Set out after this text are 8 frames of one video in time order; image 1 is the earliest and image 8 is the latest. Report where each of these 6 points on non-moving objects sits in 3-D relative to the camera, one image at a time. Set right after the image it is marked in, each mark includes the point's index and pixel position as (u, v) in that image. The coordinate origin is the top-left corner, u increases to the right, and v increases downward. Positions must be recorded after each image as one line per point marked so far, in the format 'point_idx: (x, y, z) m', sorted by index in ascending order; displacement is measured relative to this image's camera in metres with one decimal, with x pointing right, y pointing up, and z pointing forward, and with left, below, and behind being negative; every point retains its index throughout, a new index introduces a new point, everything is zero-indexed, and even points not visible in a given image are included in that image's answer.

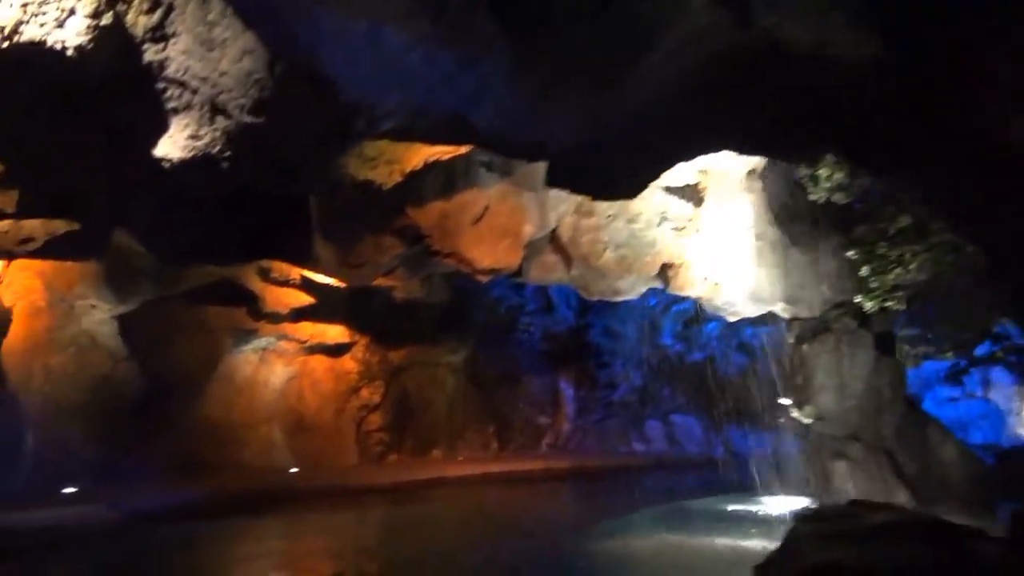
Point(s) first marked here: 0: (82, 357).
0: (-6.0, -0.9, +12.2) m
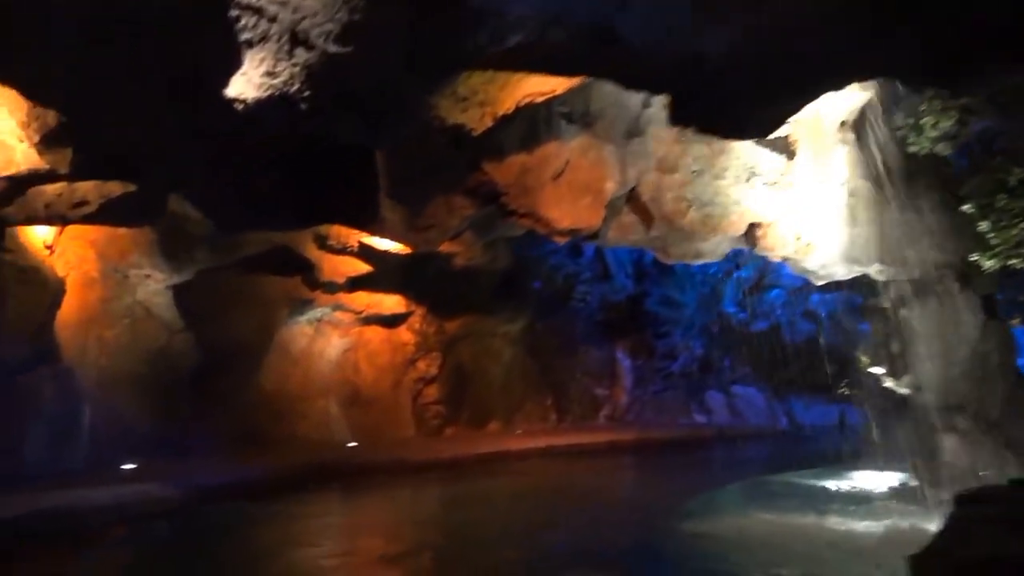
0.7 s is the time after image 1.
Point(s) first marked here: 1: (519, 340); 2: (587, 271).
0: (-5.0, -0.5, +11.8) m
1: (+0.1, -1.0, +17.5) m
2: (+1.5, +0.4, +18.8) m
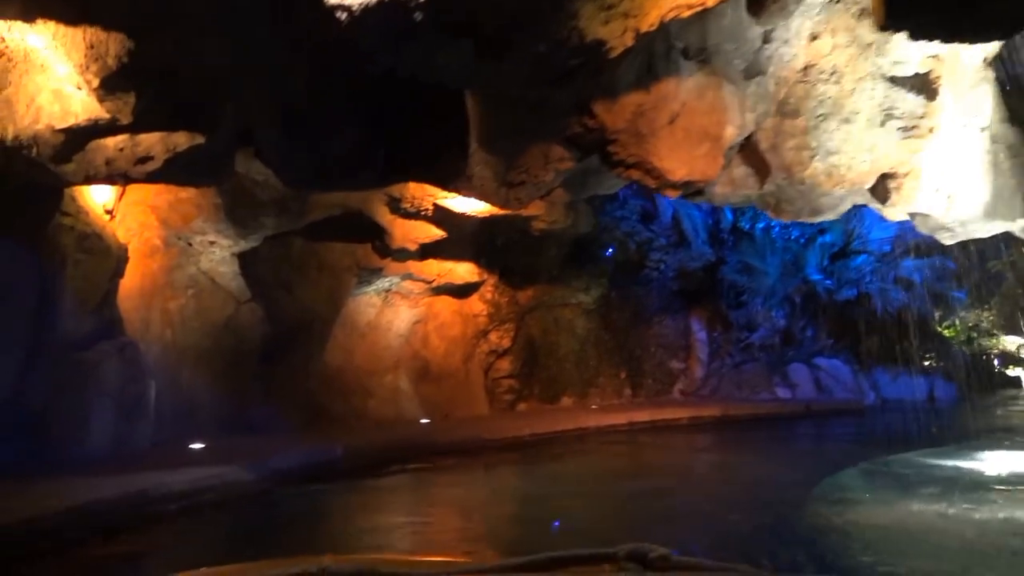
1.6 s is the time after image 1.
0: (-3.9, -0.1, +11.1) m
1: (+1.5, -0.4, +16.6) m
2: (+3.0, +1.0, +17.8) m
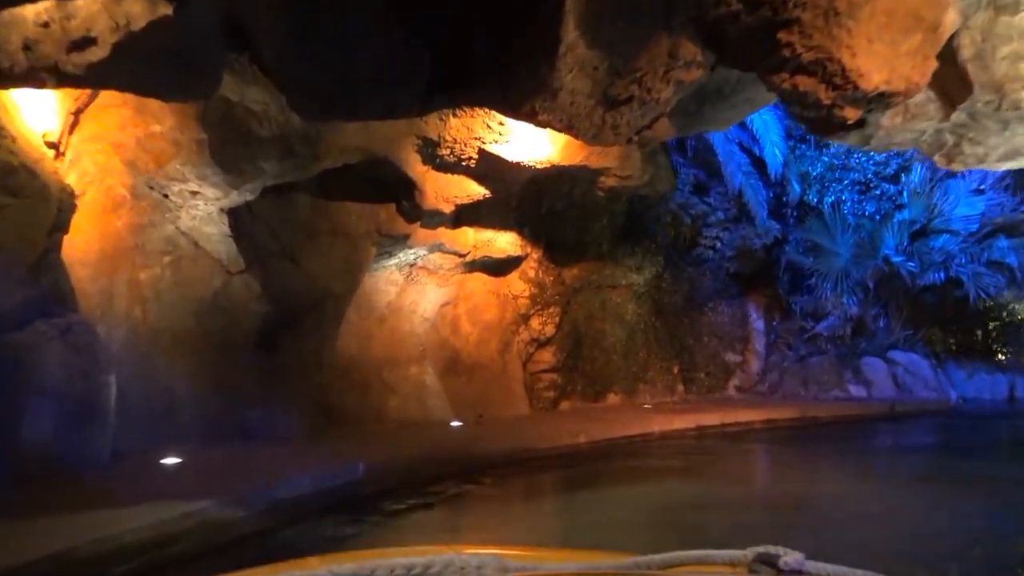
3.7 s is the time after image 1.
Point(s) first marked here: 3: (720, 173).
0: (-3.3, +0.2, +8.7) m
1: (+2.1, -0.1, +14.2) m
2: (+3.6, +1.3, +15.4) m
3: (+3.7, +2.0, +15.7) m
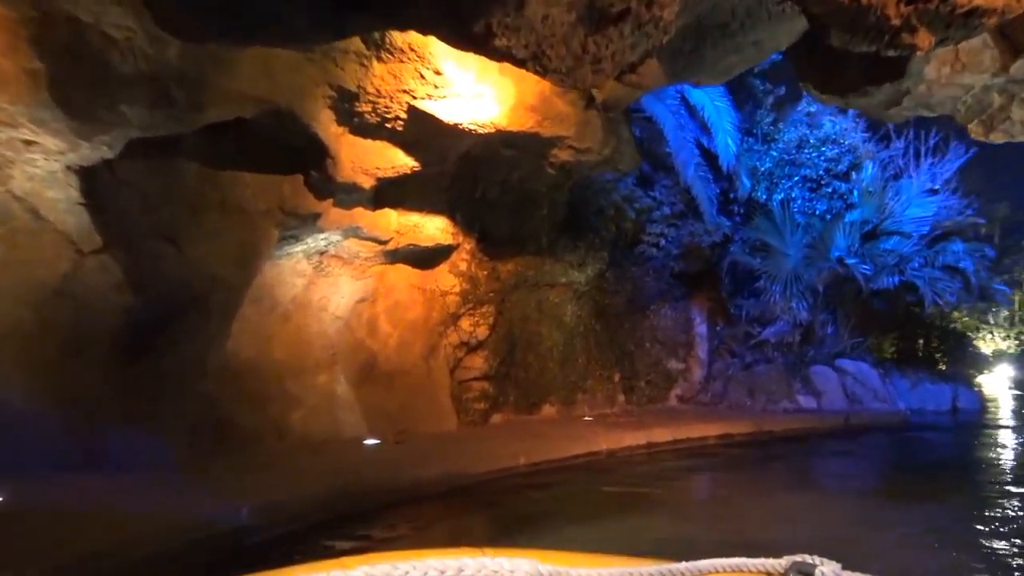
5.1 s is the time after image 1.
0: (-3.8, +0.3, +6.8) m
1: (+1.1, -0.1, +12.8) m
2: (+2.5, +1.3, +14.1) m
3: (+2.5, +2.0, +14.4) m
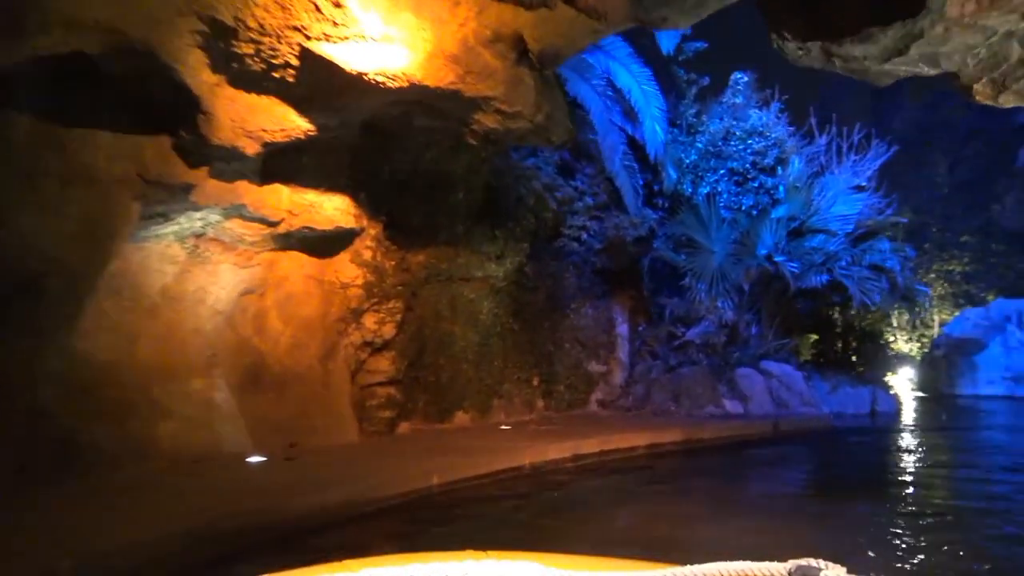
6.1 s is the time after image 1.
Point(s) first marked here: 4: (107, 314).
0: (-4.3, +0.4, +5.1) m
1: (-0.1, 0.0, +11.6) m
2: (+1.1, +1.4, +13.1) m
3: (+1.1, +2.1, +13.4) m
4: (-3.3, -0.2, +7.1) m
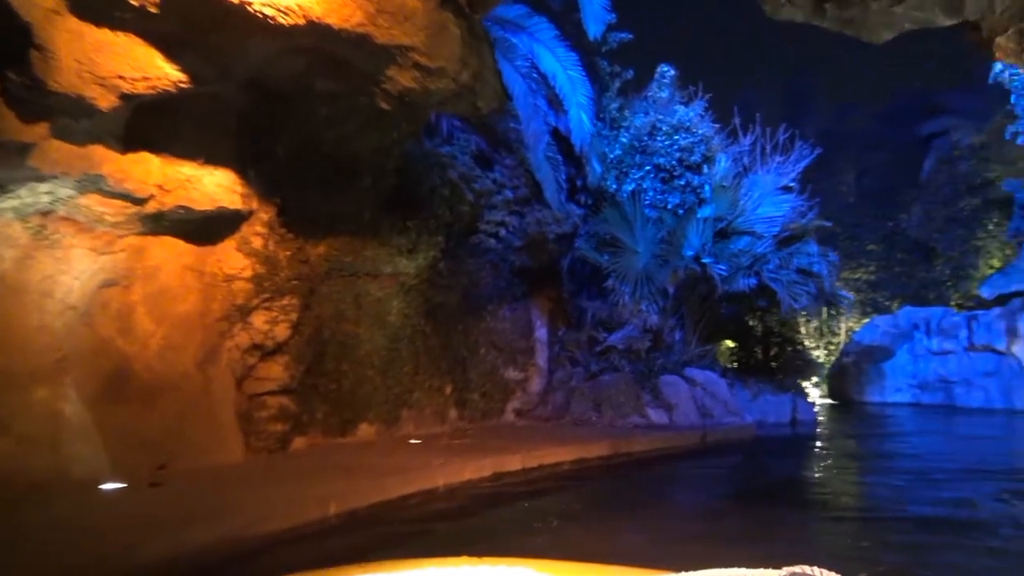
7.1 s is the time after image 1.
0: (-4.6, +0.6, +3.6) m
1: (-1.2, 0.0, +10.5) m
2: (-0.1, +1.4, +12.1) m
3: (-0.1, +2.1, +12.4) m
4: (-3.8, -0.1, +5.6) m
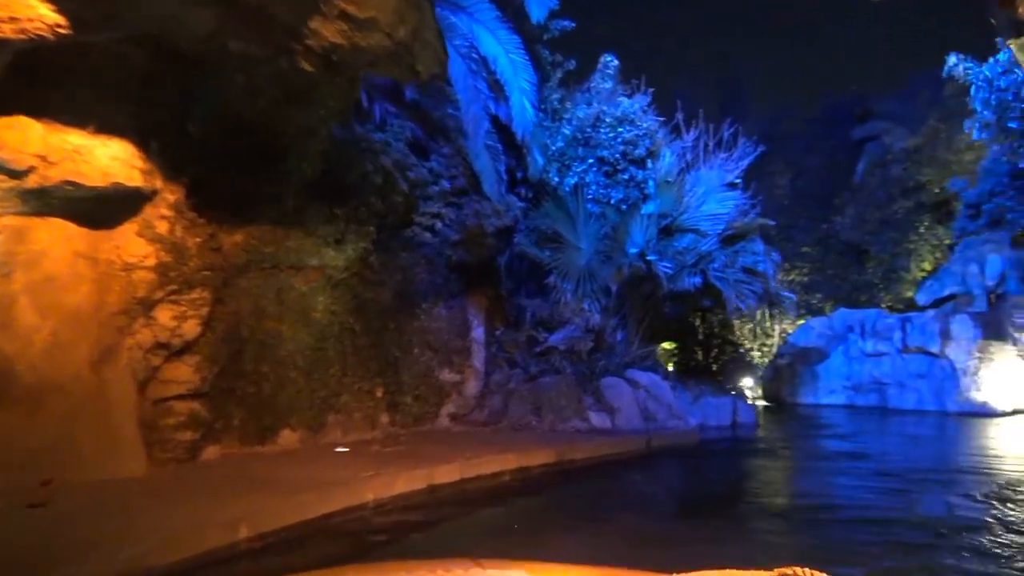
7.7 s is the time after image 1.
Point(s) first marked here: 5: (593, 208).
0: (-4.8, +0.7, +2.5) m
1: (-1.9, +0.1, +9.7) m
2: (-0.9, +1.4, +11.3) m
3: (-0.9, +2.1, +11.6) m
4: (-4.1, 0.0, +4.6) m
5: (+1.2, +1.2, +13.5) m
